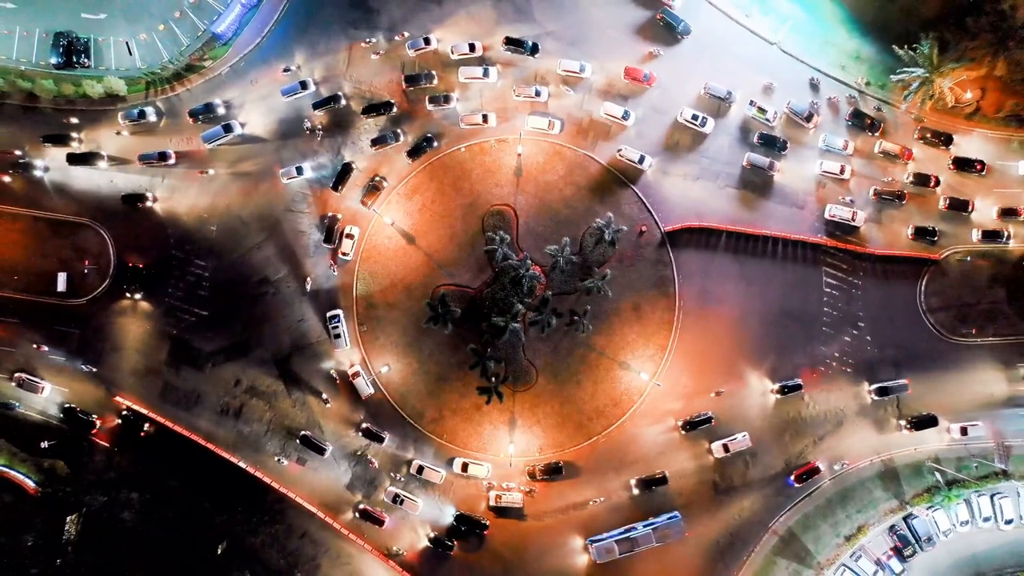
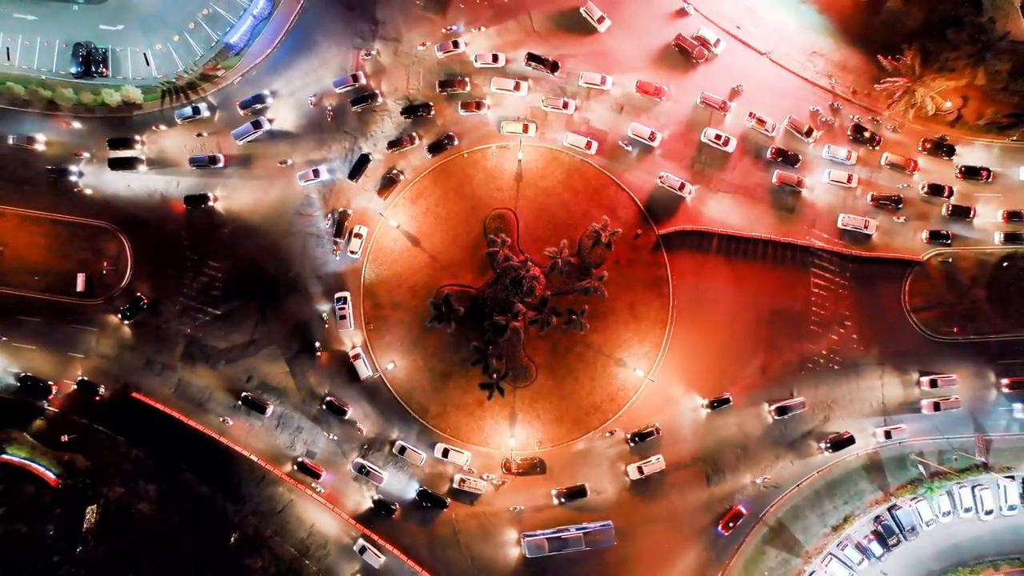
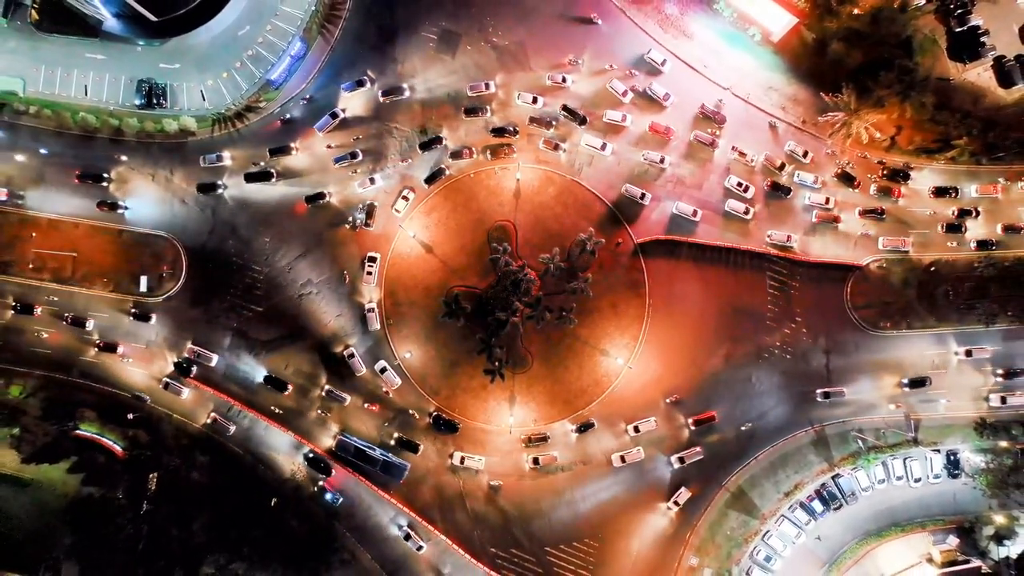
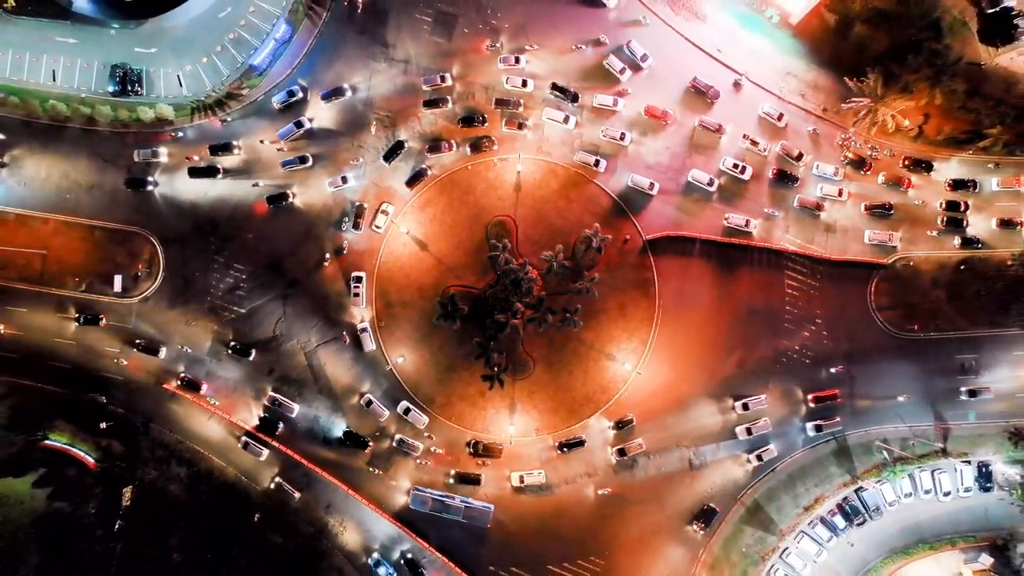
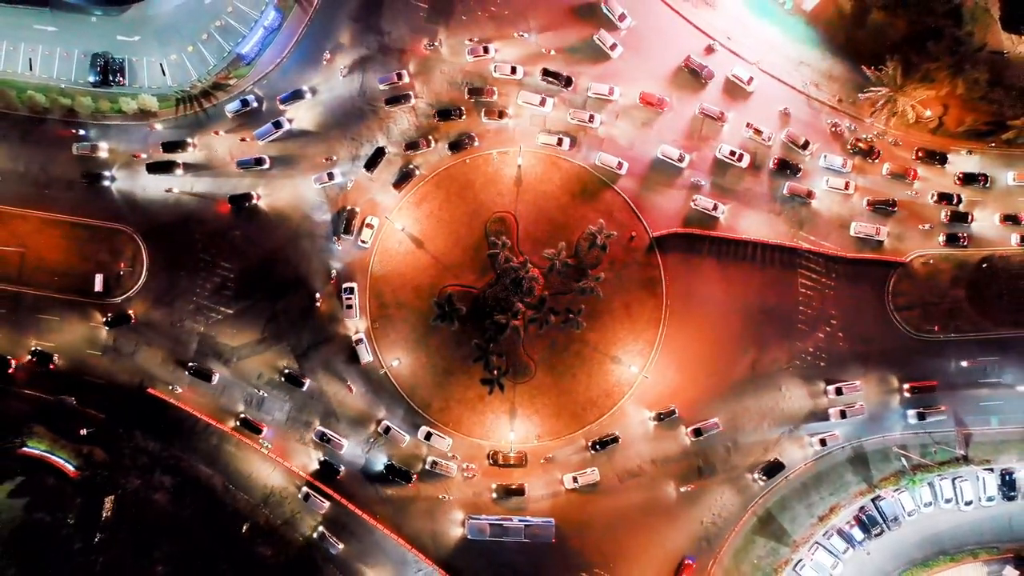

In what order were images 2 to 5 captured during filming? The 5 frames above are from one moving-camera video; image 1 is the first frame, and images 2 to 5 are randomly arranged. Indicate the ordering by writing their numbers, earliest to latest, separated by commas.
2, 5, 4, 3
